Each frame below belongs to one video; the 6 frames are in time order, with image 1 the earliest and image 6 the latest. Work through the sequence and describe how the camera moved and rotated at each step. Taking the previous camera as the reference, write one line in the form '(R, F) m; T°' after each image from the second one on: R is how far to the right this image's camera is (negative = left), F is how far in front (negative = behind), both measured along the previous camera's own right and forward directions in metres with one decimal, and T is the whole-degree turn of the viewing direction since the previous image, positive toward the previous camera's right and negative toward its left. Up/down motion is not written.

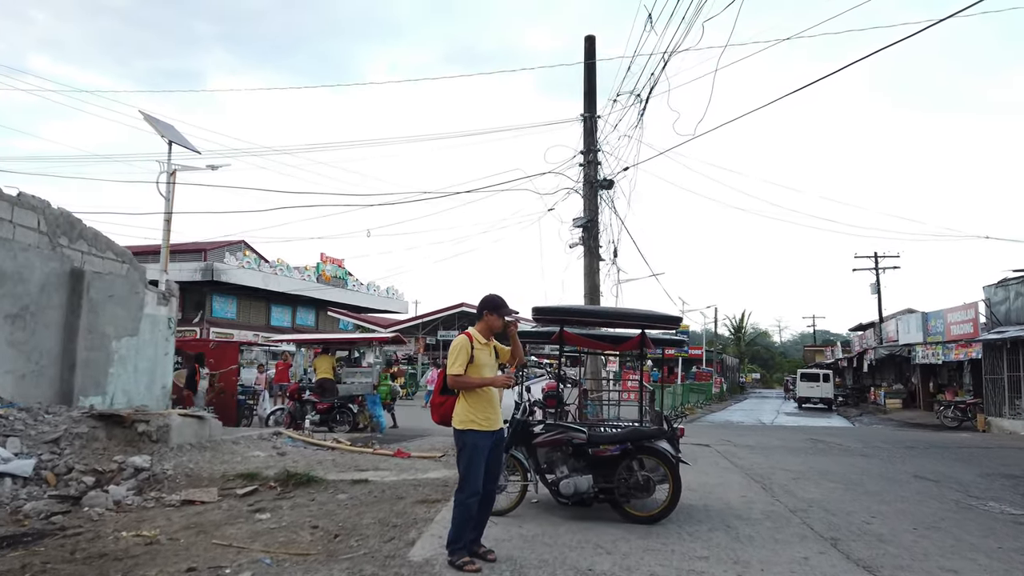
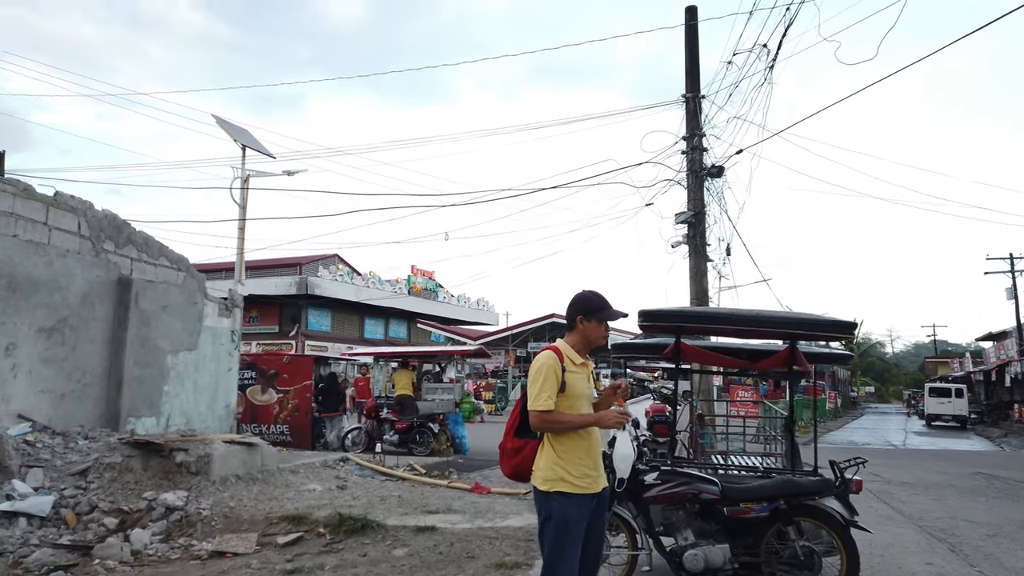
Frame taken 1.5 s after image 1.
(-0.1, +1.6) m; -7°
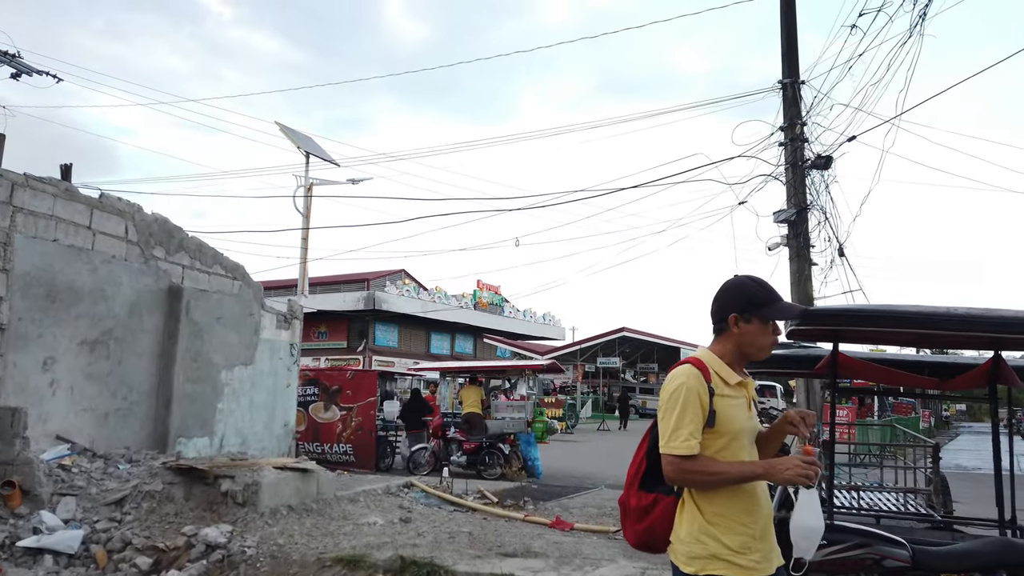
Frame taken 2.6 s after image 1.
(-0.2, +1.0) m; -5°
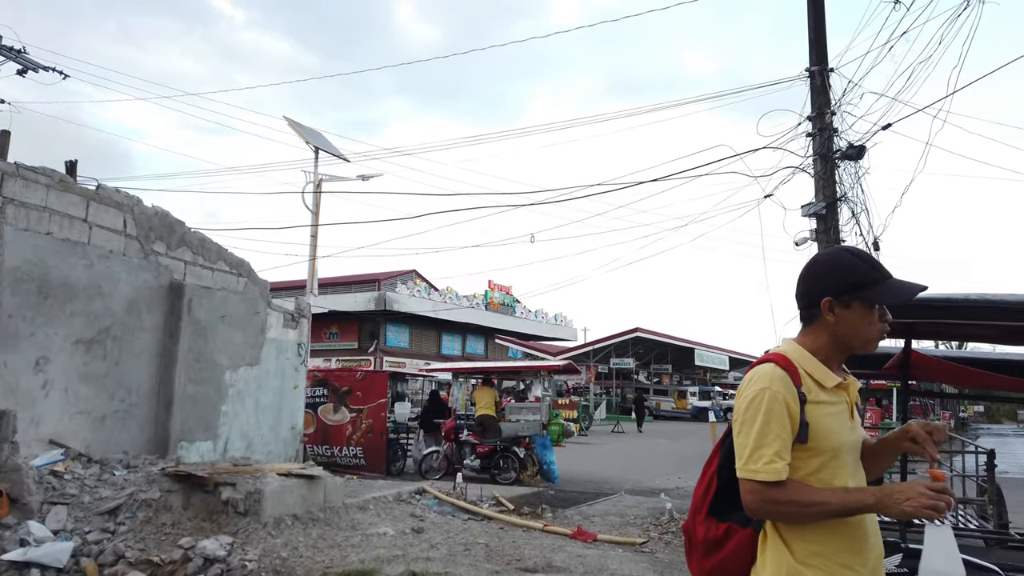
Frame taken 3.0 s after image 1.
(-0.1, +0.4) m; -1°
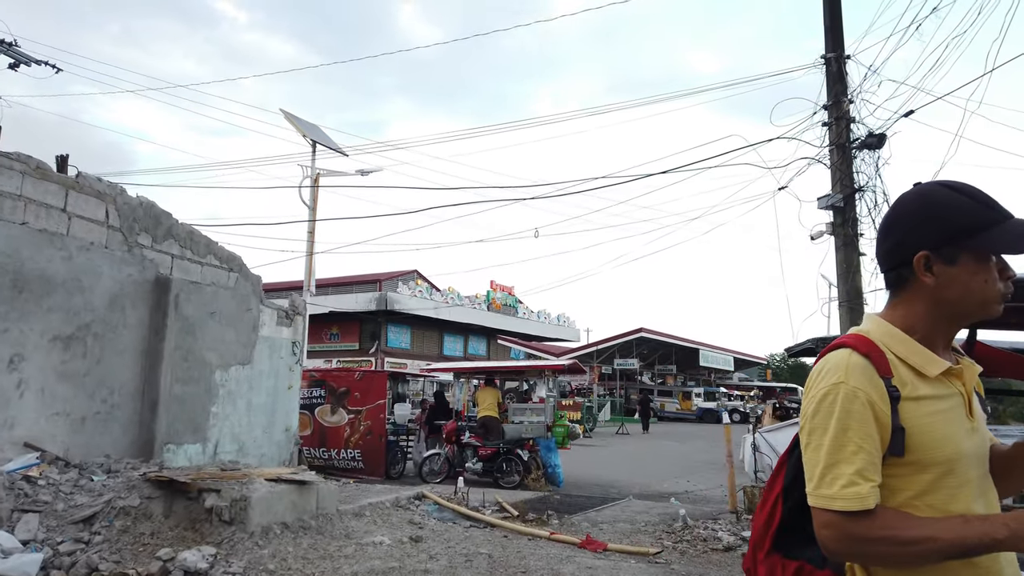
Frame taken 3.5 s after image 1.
(0.0, +0.4) m; 0°
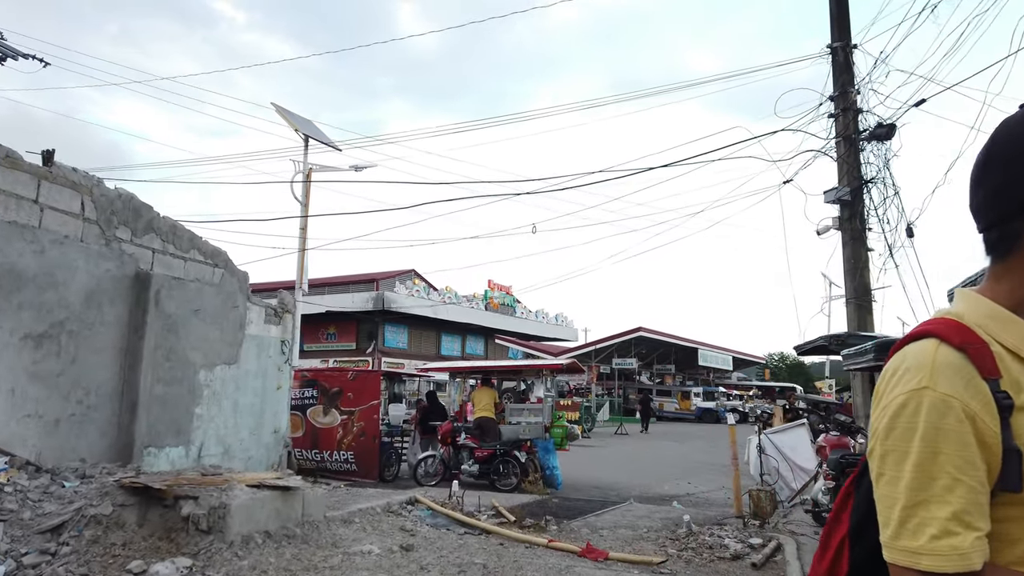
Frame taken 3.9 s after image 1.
(0.0, +0.3) m; 0°
